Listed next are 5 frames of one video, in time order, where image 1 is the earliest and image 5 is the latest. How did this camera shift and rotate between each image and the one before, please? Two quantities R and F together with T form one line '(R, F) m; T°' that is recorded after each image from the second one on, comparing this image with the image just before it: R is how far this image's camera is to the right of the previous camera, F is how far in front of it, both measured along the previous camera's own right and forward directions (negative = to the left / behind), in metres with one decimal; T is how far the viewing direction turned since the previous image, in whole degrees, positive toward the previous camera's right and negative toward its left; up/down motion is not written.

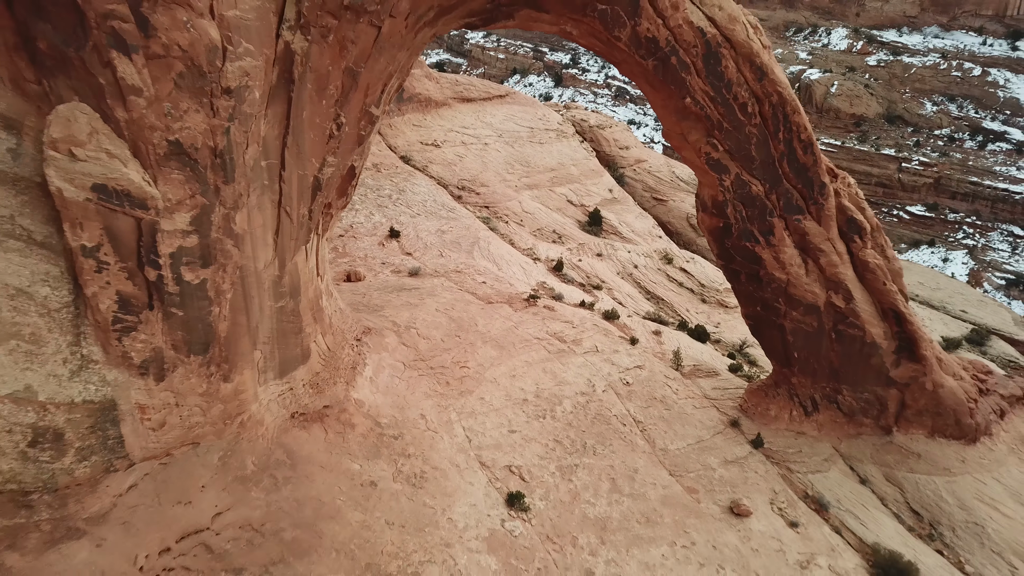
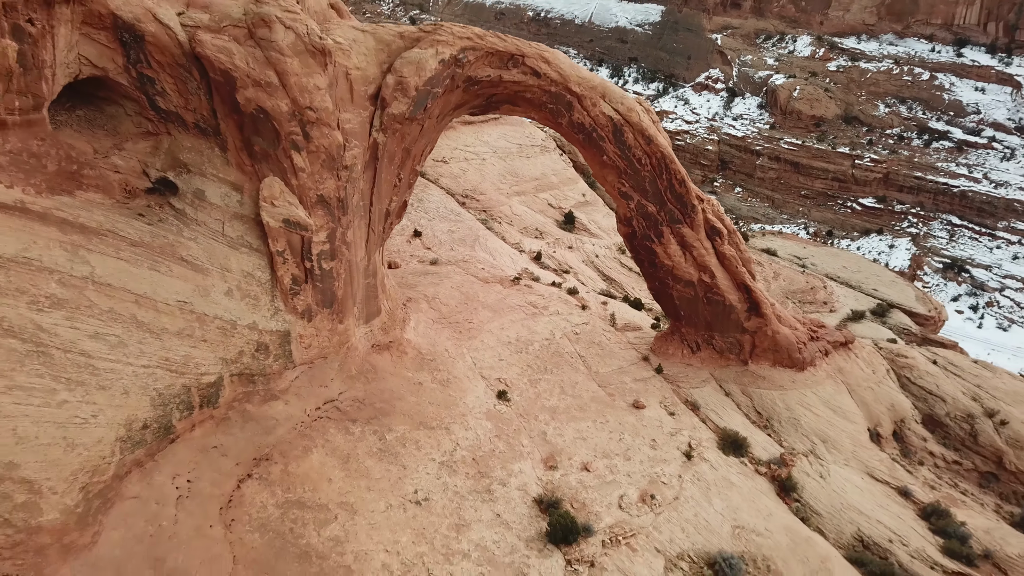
(+0.1, -3.3) m; 0°
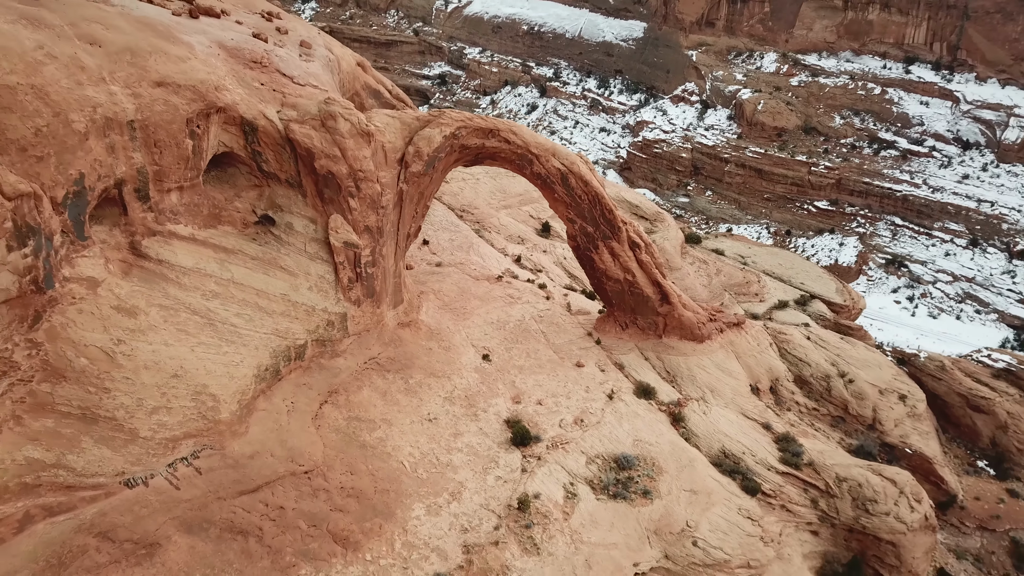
(+0.3, -3.8) m; 0°
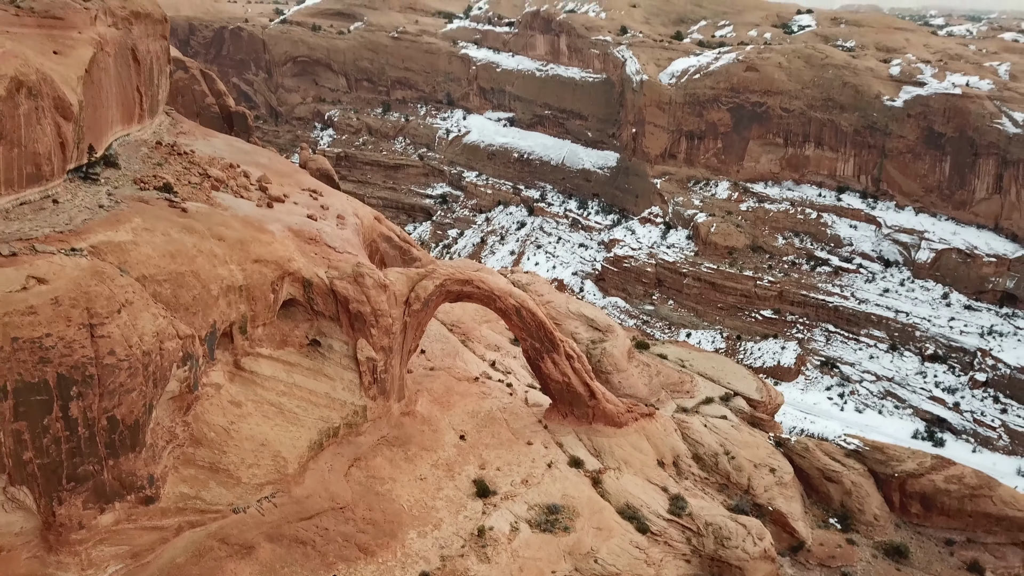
(+0.7, -5.3) m; 0°
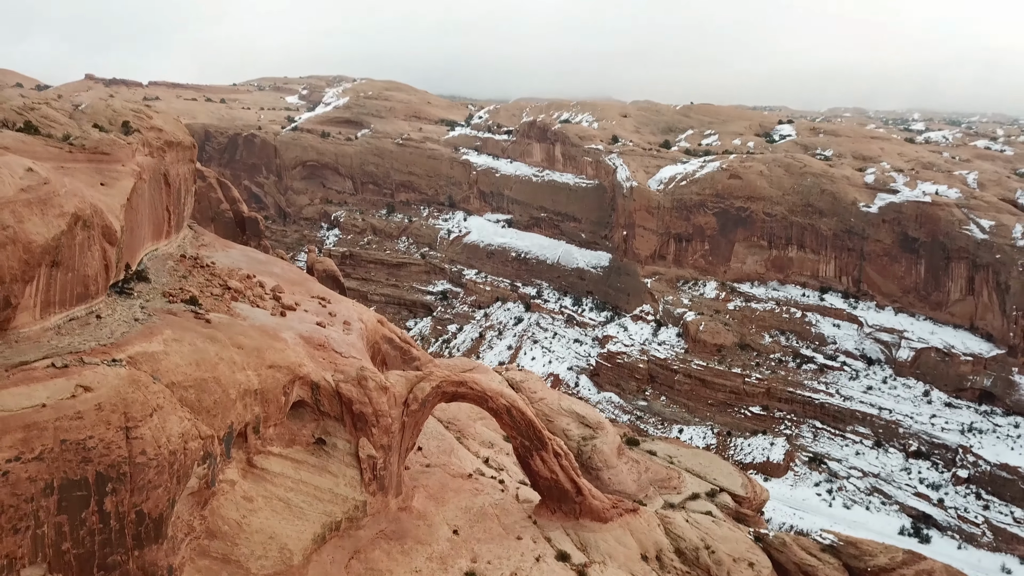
(+0.2, -1.6) m; 0°
